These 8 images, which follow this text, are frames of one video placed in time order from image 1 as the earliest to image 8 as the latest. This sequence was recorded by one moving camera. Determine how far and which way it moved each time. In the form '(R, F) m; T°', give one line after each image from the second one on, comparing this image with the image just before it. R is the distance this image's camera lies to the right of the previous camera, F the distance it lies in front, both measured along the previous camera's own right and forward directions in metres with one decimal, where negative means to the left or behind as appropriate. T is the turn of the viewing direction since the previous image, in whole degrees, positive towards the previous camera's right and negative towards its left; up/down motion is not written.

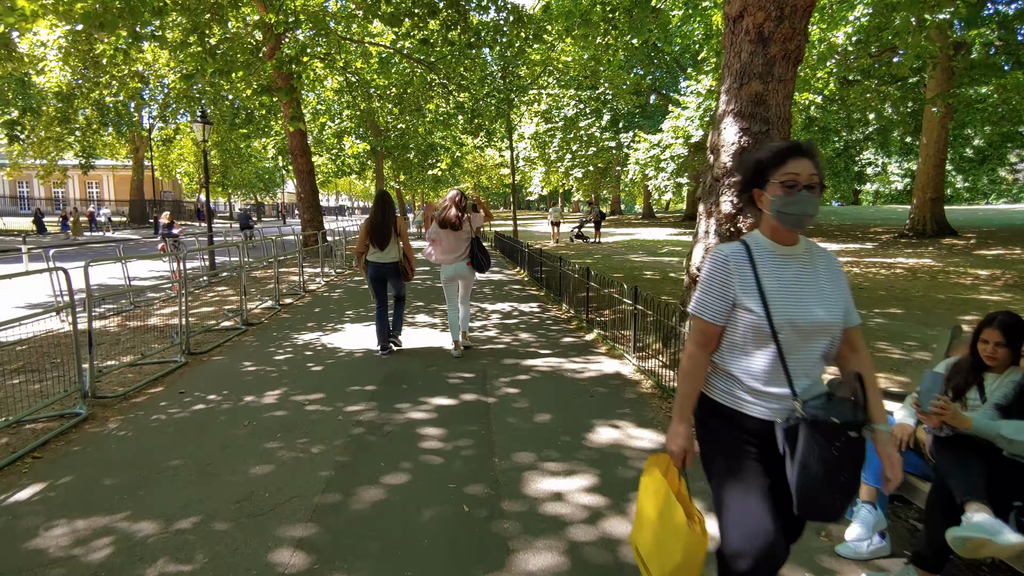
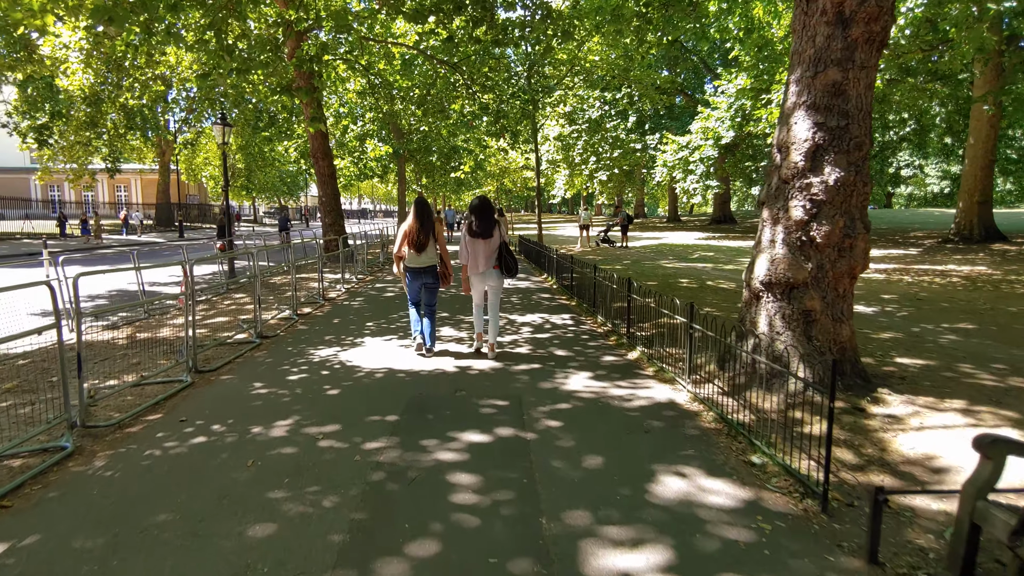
(-0.1, +0.6) m; -2°
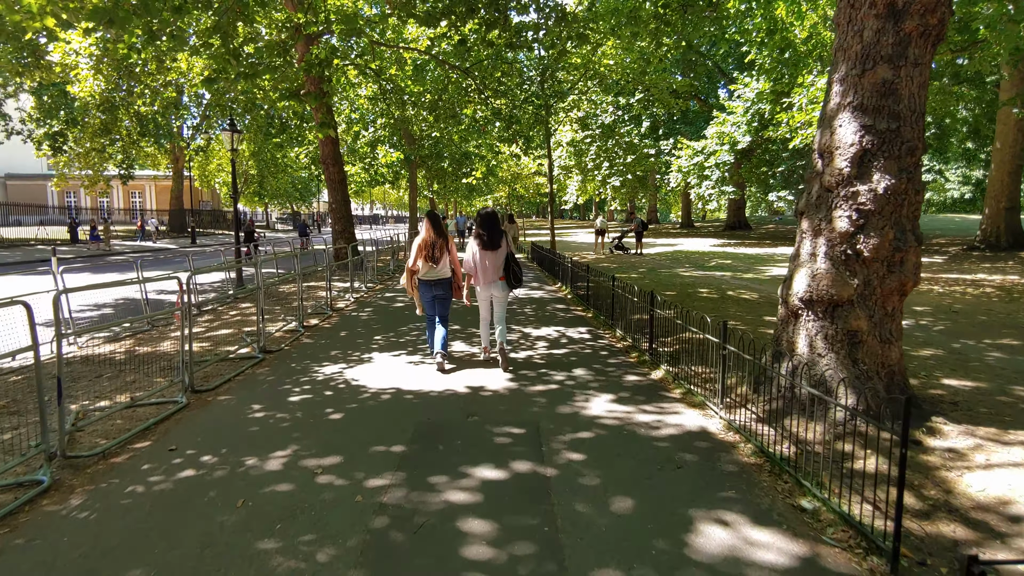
(0.0, +0.4) m; -1°
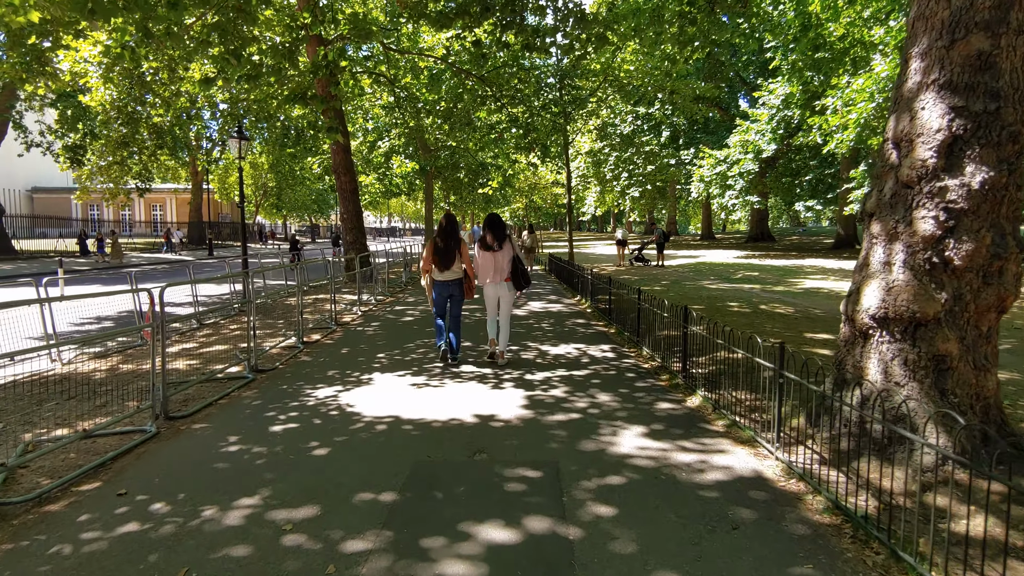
(0.0, +0.7) m; -2°
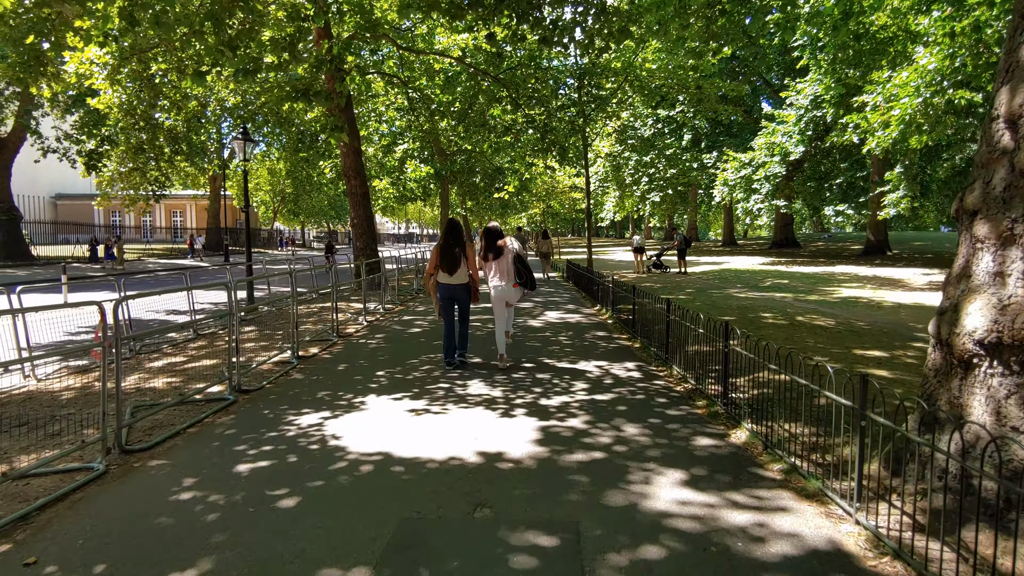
(0.0, +0.7) m; -2°
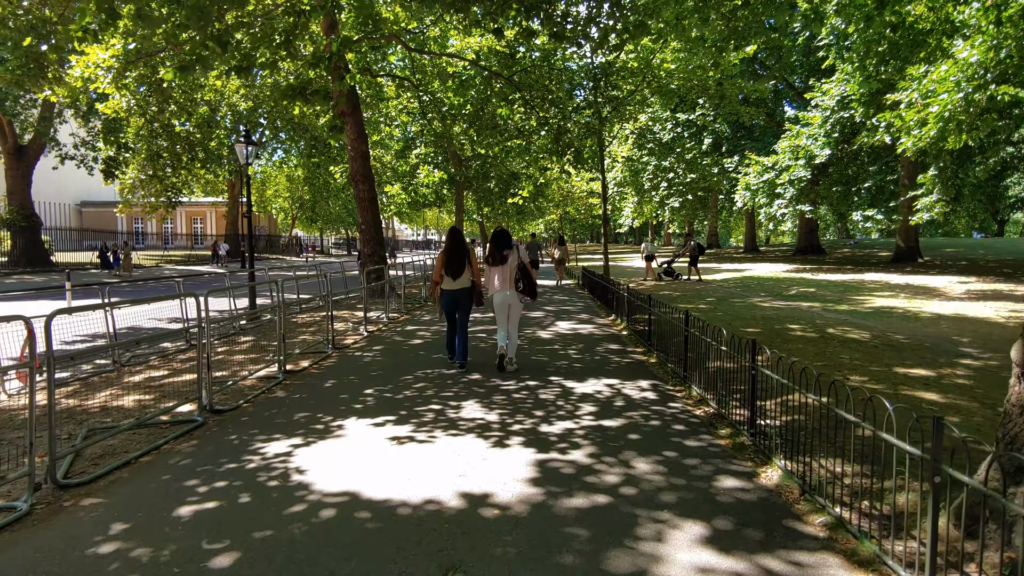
(+0.2, +0.6) m; -2°
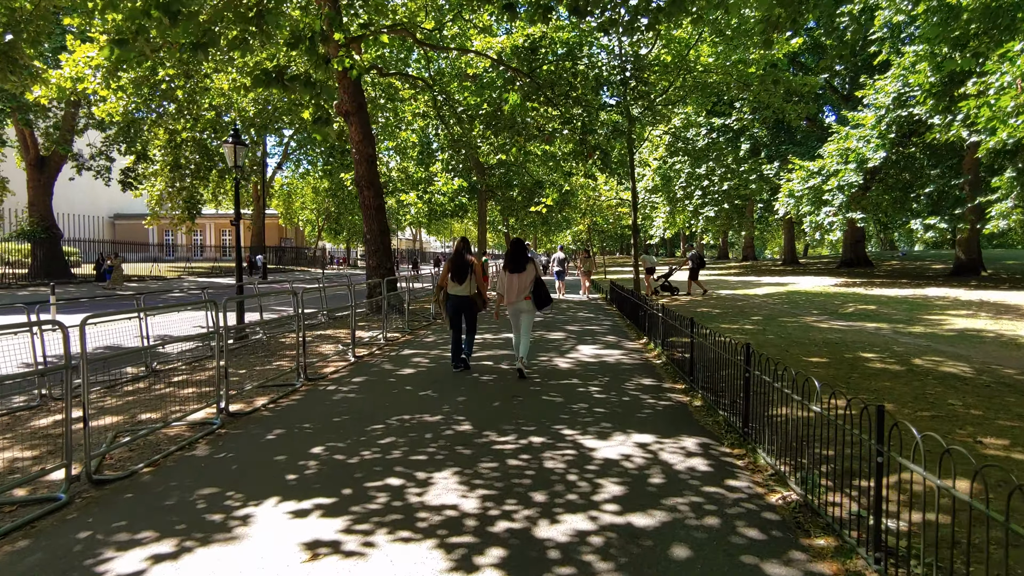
(+0.2, +1.5) m; -3°
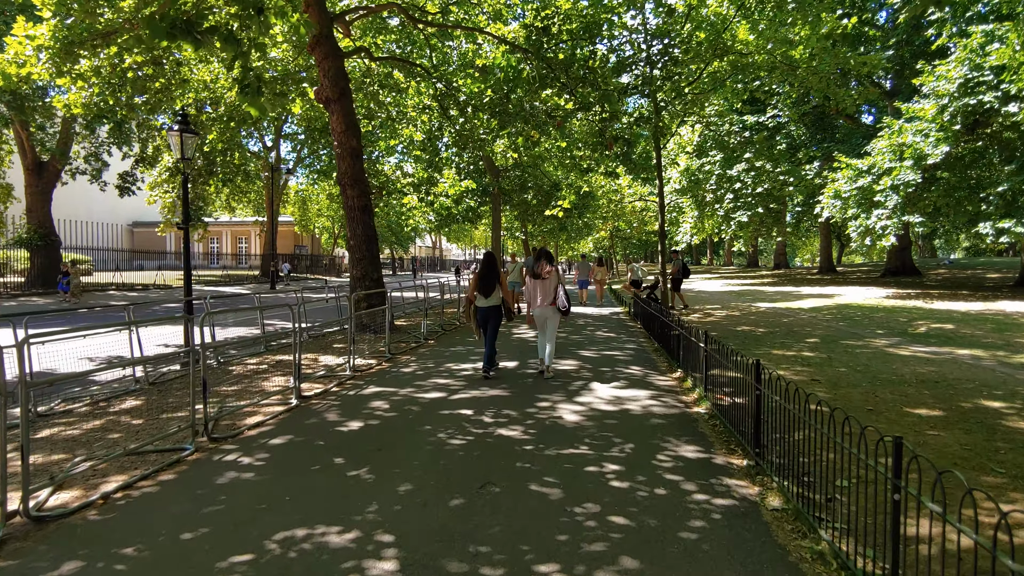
(+0.3, +2.0) m; -2°
